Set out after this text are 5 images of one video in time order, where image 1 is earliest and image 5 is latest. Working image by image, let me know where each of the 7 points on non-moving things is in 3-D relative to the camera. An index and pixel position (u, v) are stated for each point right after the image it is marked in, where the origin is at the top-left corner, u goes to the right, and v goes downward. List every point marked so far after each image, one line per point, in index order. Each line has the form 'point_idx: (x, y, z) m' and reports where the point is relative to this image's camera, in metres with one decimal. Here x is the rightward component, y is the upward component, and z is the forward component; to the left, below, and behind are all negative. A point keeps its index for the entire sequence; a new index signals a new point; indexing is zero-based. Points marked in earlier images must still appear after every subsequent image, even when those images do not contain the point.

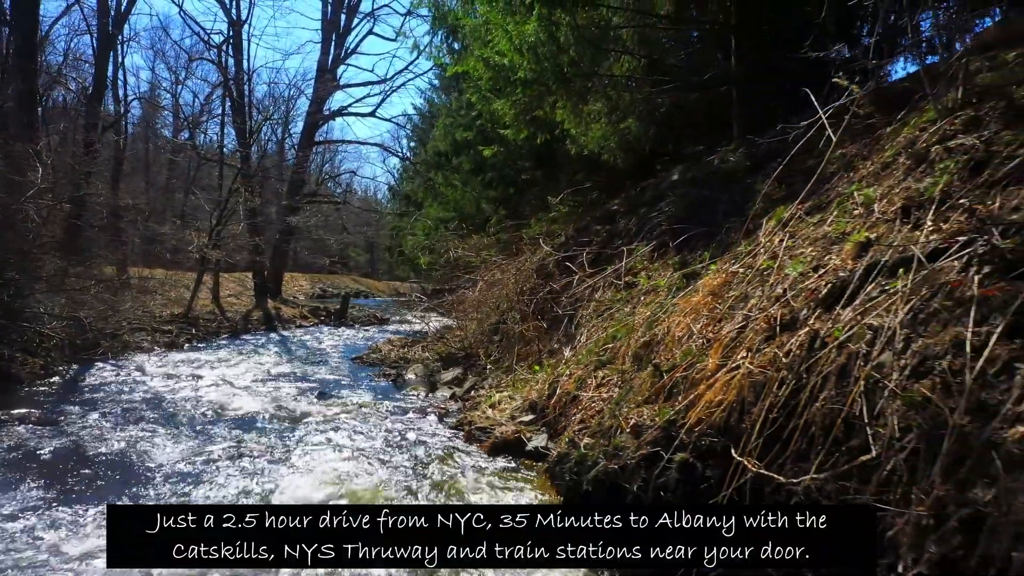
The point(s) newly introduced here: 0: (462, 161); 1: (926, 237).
0: (-0.8, +1.9, +12.6) m
1: (+1.3, +0.2, +2.8) m
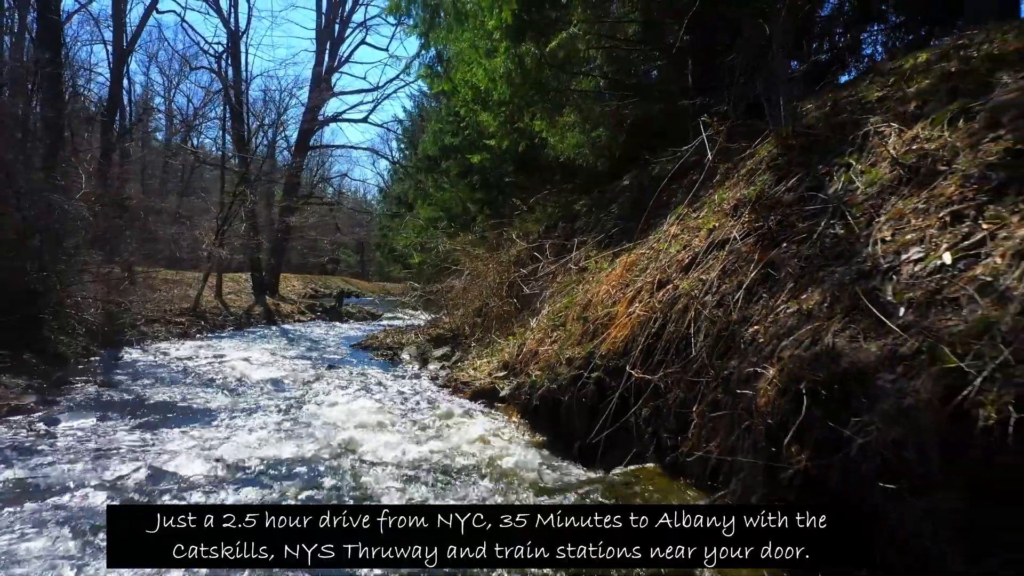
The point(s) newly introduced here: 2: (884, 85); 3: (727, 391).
0: (-1.1, +2.0, +14.3) m
1: (+1.2, +0.3, +4.4) m
2: (+2.1, +1.1, +4.8) m
3: (+0.9, -0.4, +3.5) m
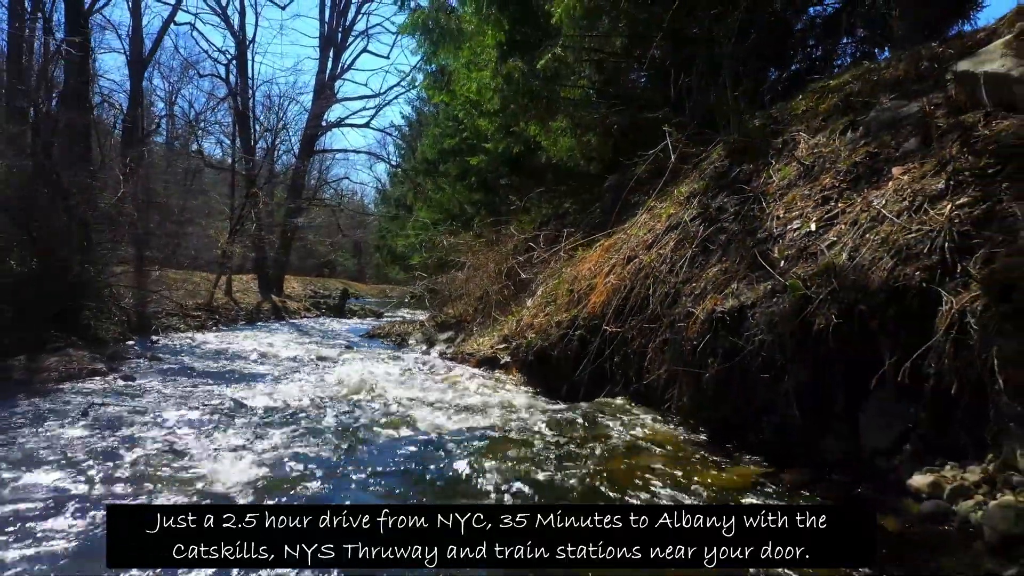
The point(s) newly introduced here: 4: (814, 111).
0: (-1.2, +2.1, +15.5) m
1: (+1.2, +0.5, +5.7) m
2: (+2.1, +1.3, +6.1) m
3: (+0.9, -0.2, +4.8) m
4: (+2.0, +1.2, +5.6) m
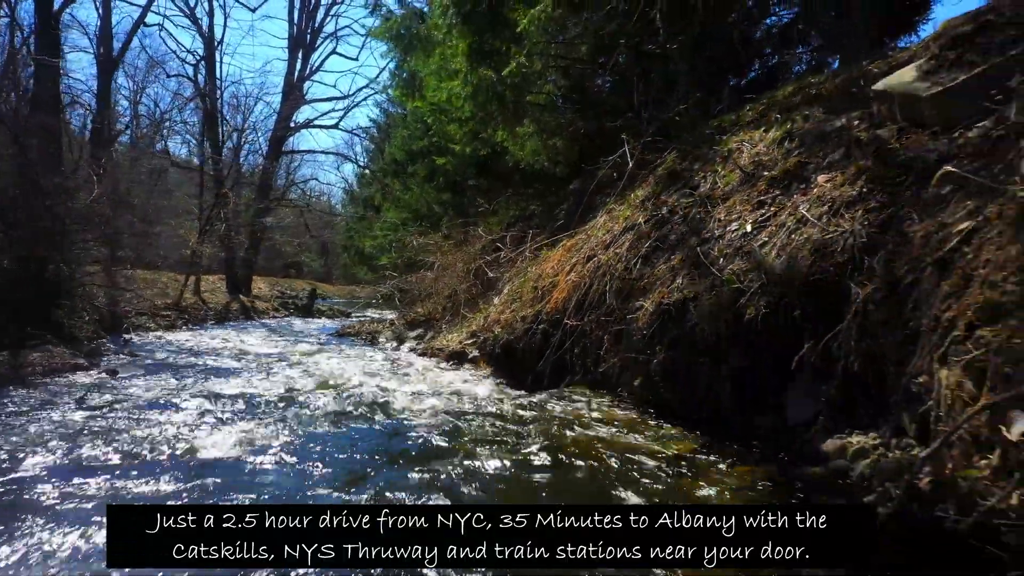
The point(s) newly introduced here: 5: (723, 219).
0: (-1.8, +2.2, +15.9) m
1: (+0.9, +0.5, +6.2) m
2: (+1.8, +1.4, +6.6) m
3: (+0.7, -0.2, +5.3) m
4: (+1.7, +1.2, +6.1) m
5: (+1.2, +0.4, +4.9) m
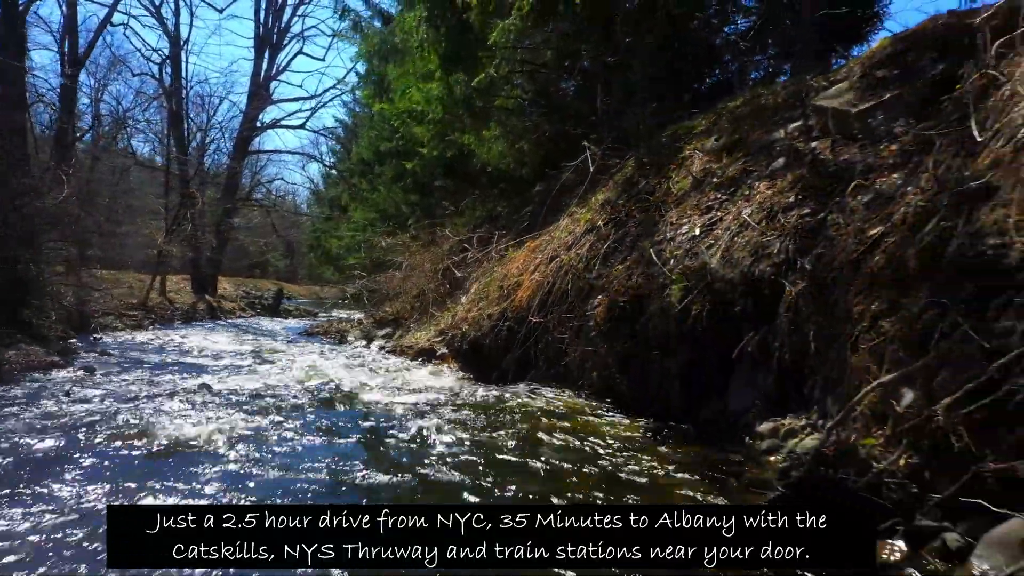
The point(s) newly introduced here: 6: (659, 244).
0: (-2.4, +2.2, +16.2) m
1: (+0.7, +0.5, +6.5) m
2: (+1.6, +1.4, +7.0) m
3: (+0.5, -0.2, +5.6) m
4: (+1.5, +1.2, +6.5) m
5: (+1.0, +0.4, +5.3) m
6: (+0.9, +0.3, +5.2) m
